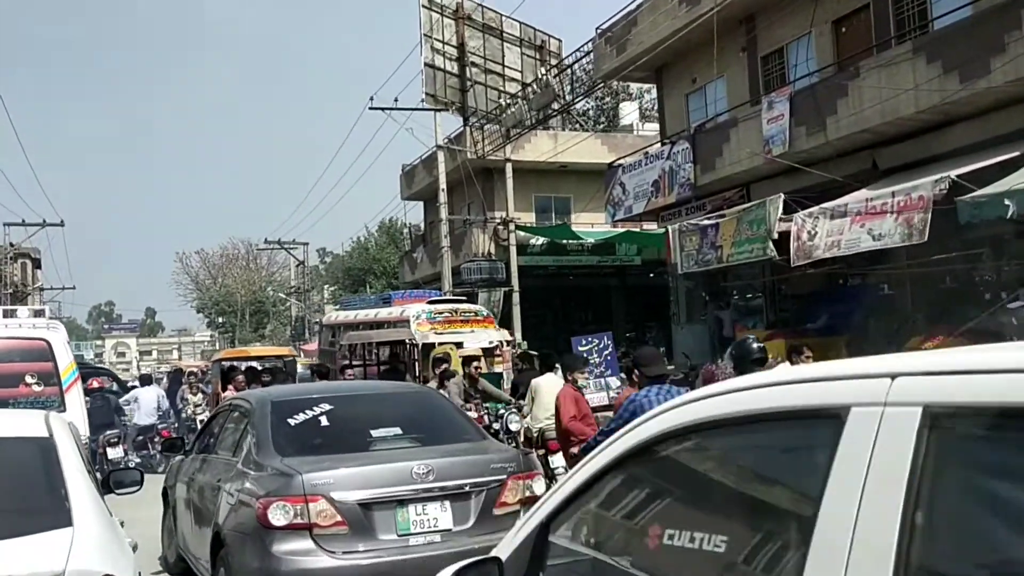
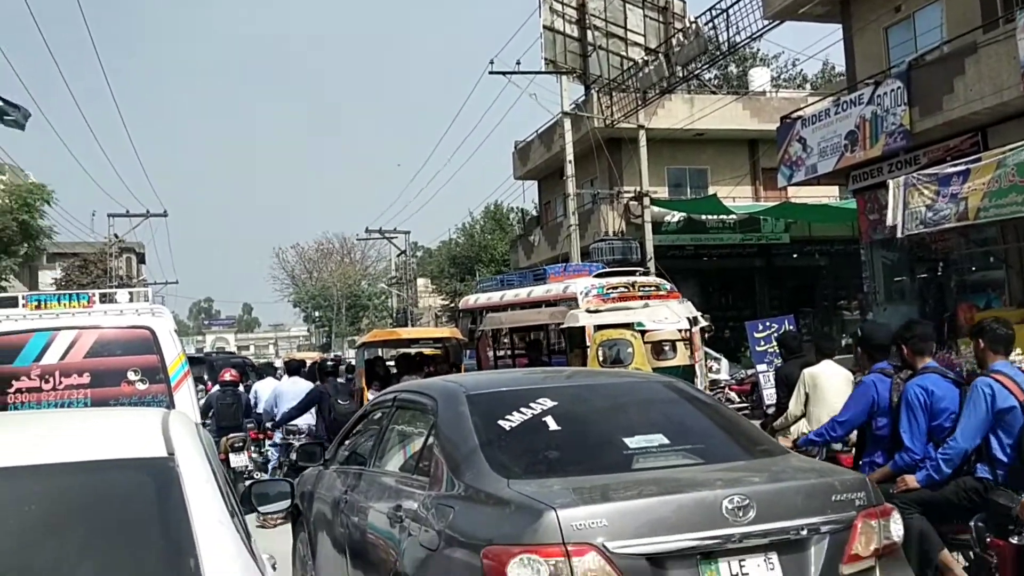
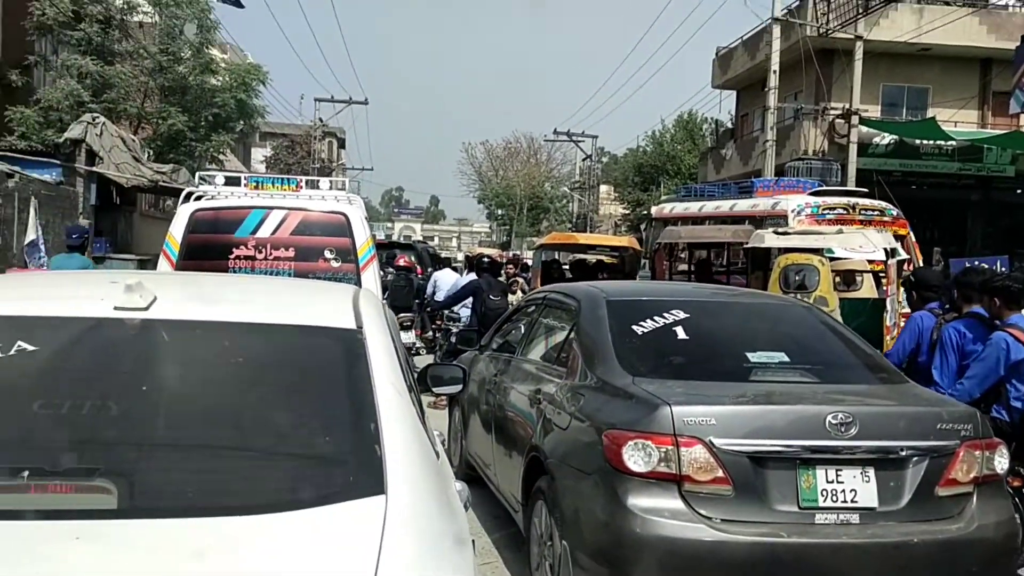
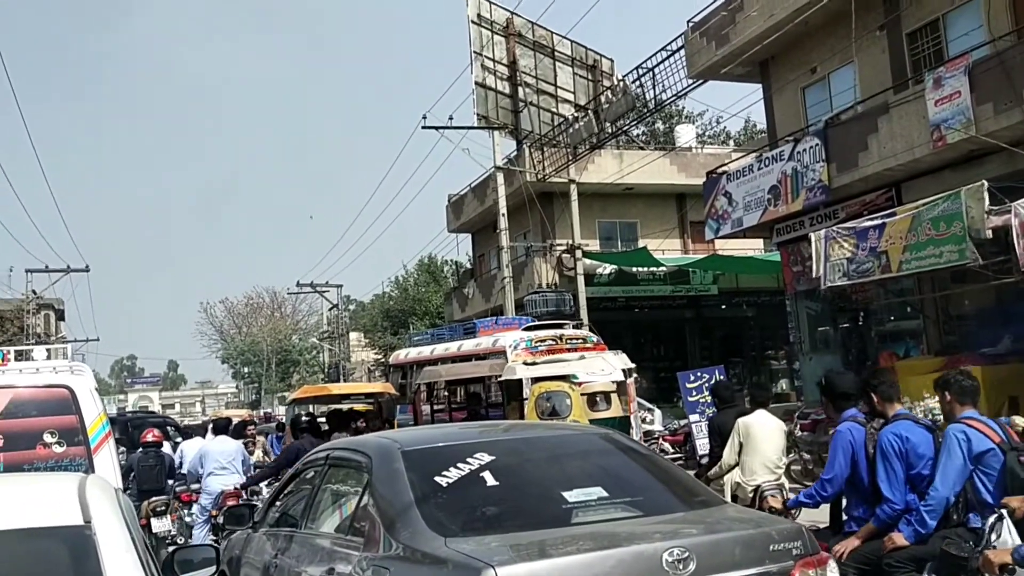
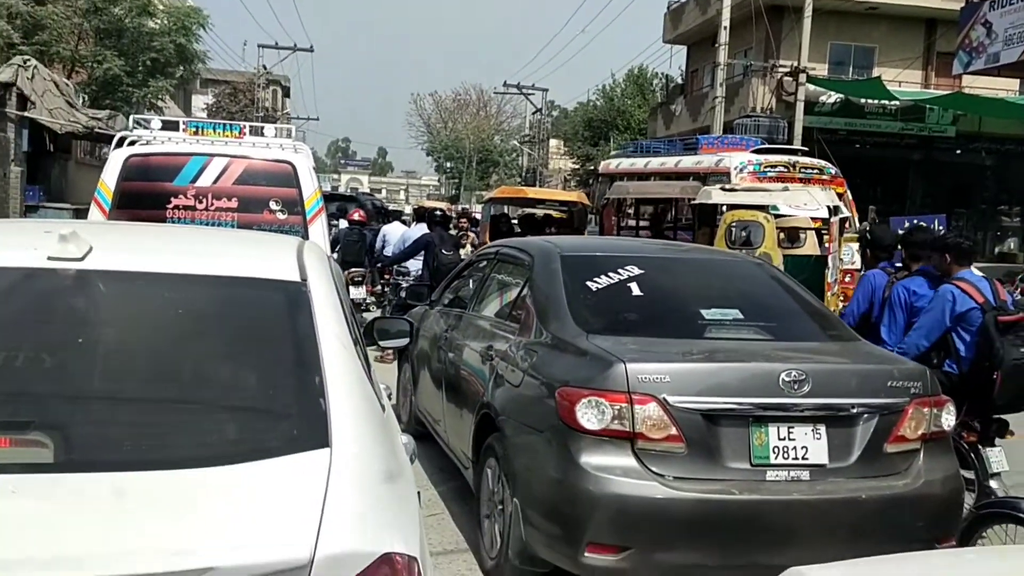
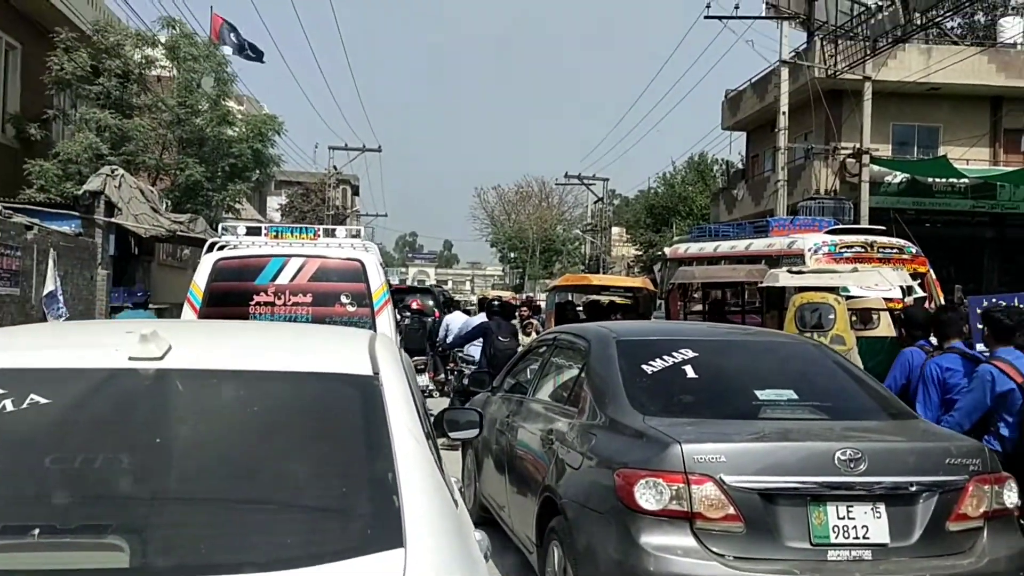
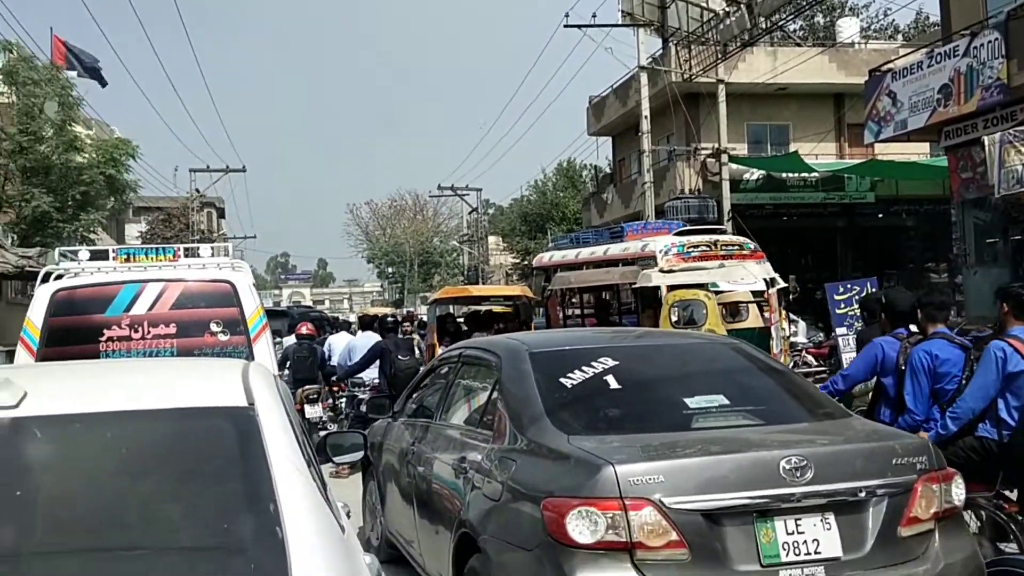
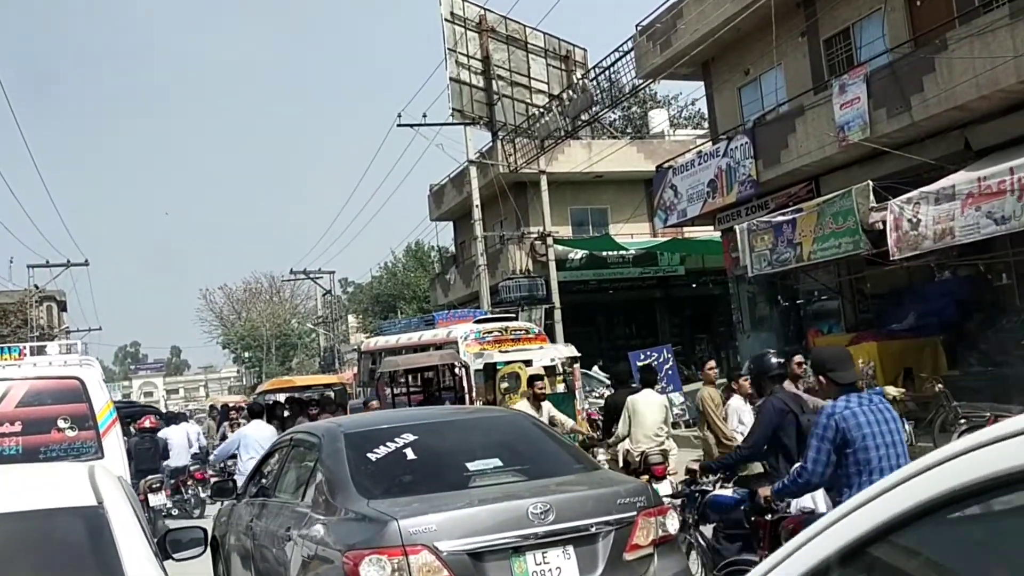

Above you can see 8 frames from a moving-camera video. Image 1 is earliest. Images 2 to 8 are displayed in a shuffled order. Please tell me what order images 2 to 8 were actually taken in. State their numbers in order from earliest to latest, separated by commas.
8, 4, 2, 7, 5, 3, 6
